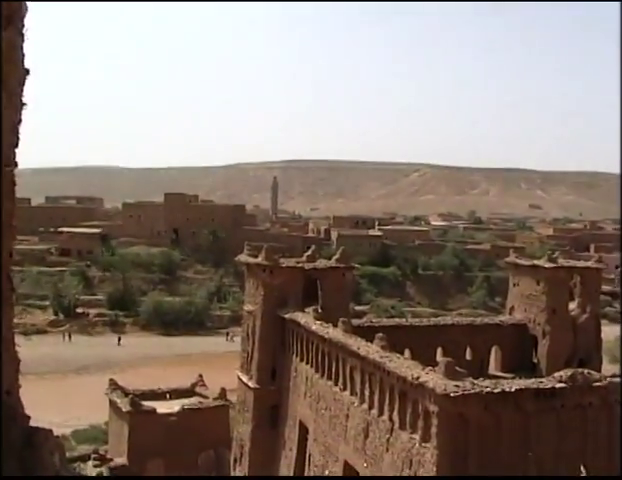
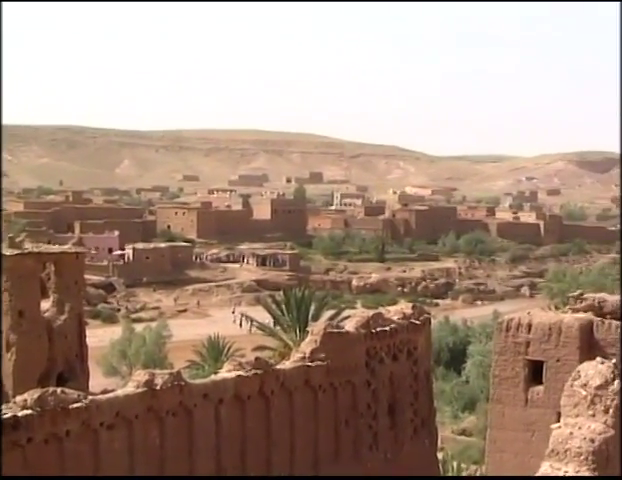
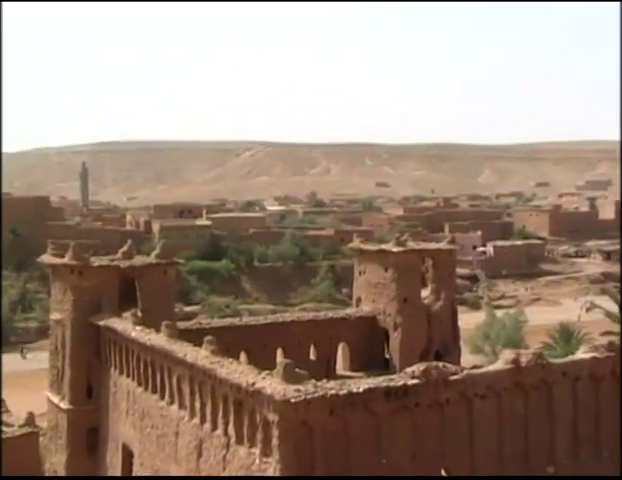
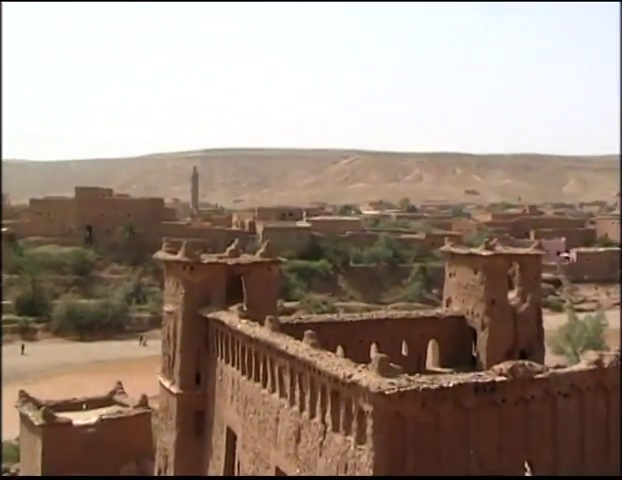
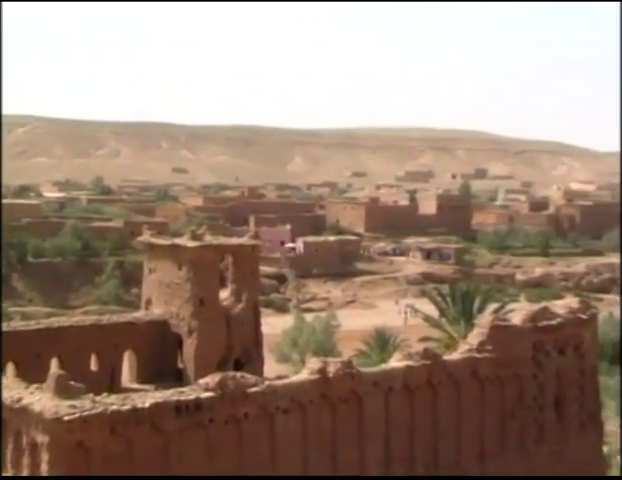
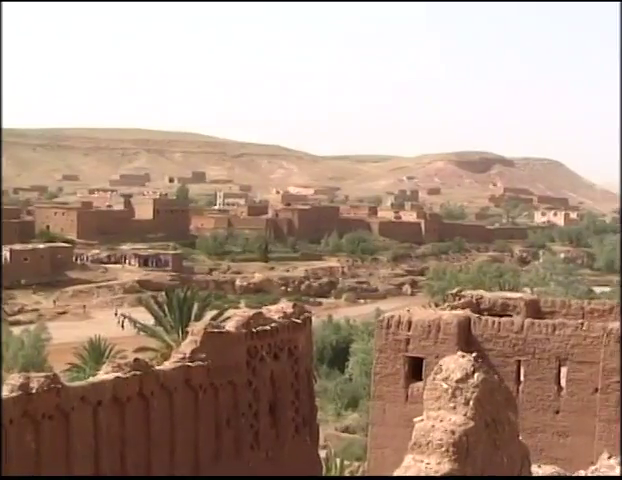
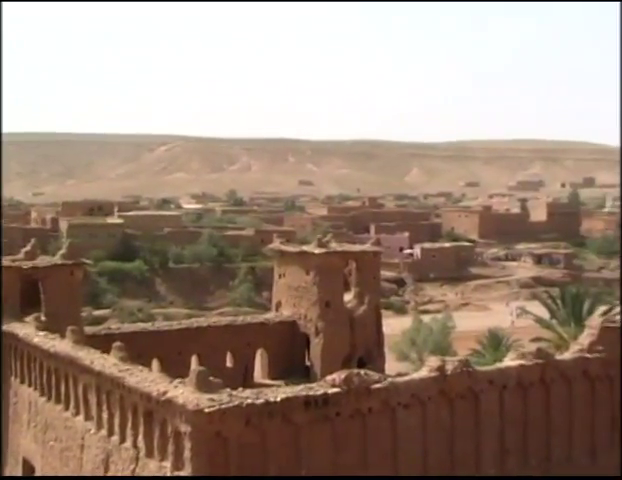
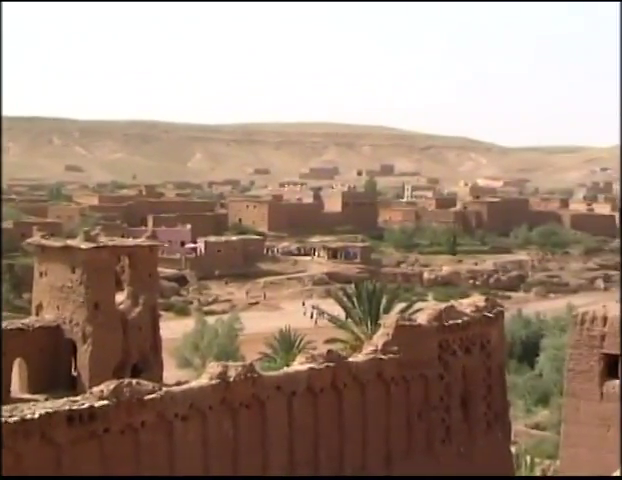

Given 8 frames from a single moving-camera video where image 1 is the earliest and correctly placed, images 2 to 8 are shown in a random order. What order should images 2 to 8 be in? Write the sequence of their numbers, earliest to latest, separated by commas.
4, 3, 7, 5, 8, 2, 6
